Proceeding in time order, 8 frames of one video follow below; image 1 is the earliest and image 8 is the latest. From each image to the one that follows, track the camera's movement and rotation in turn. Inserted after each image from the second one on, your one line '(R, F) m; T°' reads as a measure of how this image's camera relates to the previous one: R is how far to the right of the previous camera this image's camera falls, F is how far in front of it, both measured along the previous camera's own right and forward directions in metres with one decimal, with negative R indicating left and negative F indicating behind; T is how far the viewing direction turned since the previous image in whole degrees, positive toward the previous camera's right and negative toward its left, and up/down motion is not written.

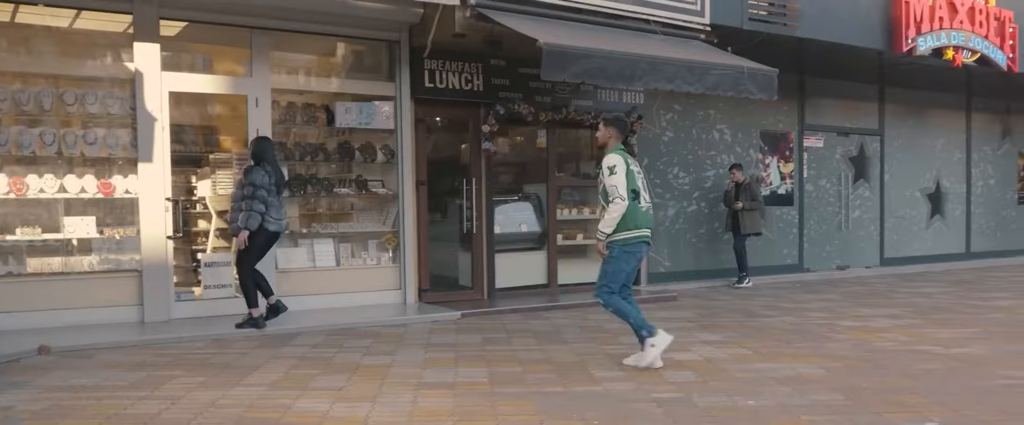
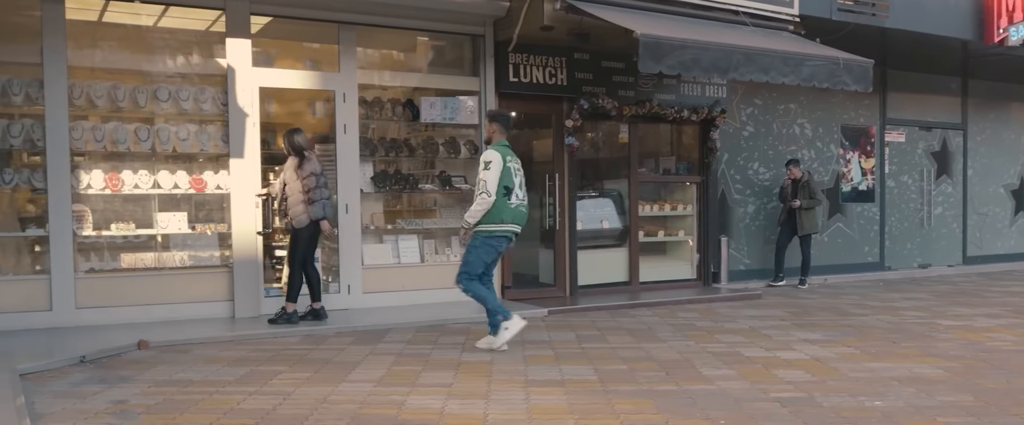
(-0.4, +0.1) m; -3°
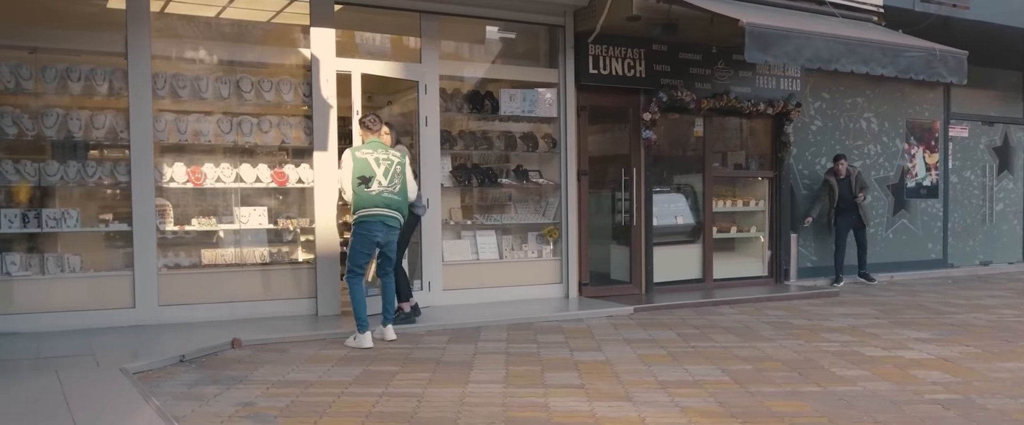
(-0.7, +0.2) m; 0°
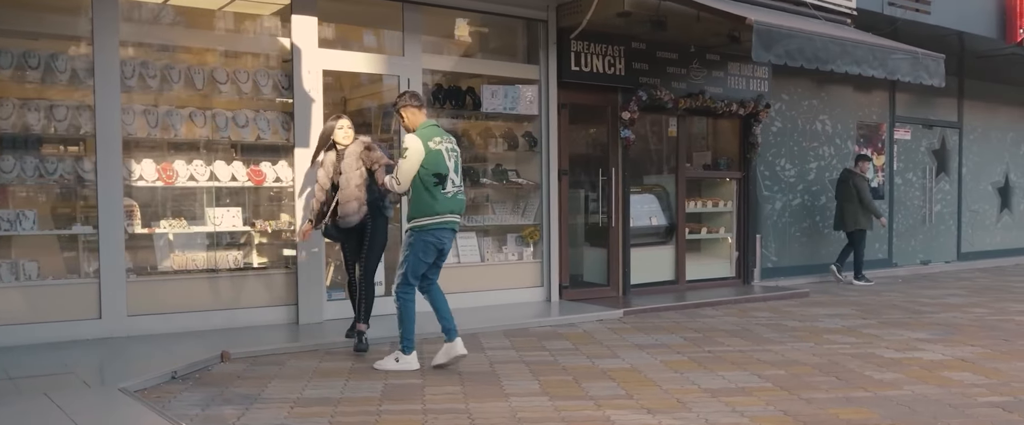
(-0.7, +0.3) m; +7°
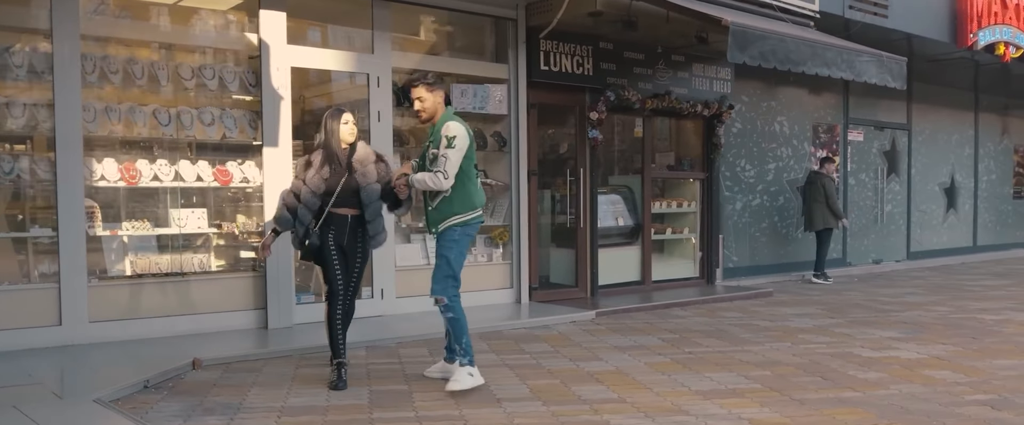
(-0.3, +0.1) m; +4°
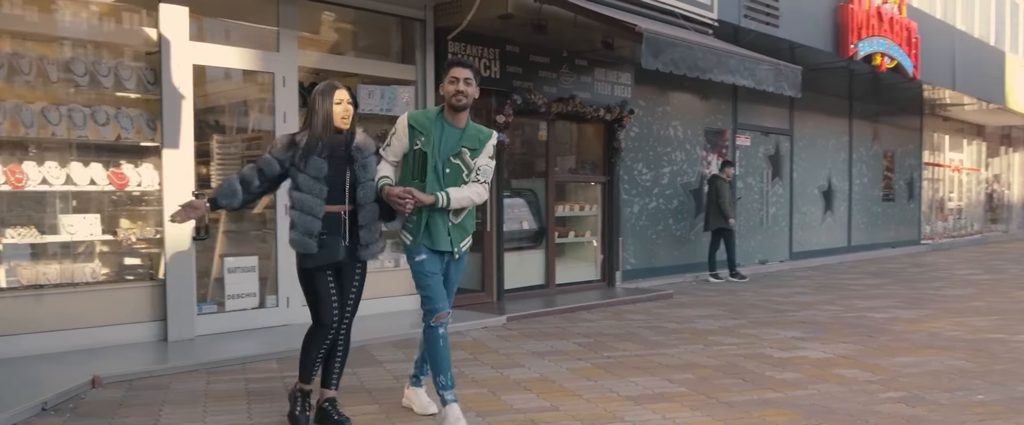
(-0.3, +0.1) m; +8°
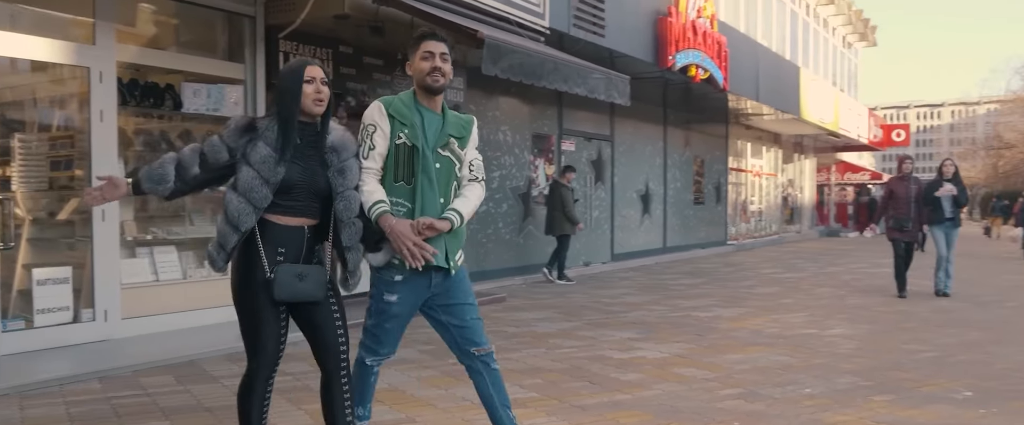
(-0.2, +0.1) m; +11°
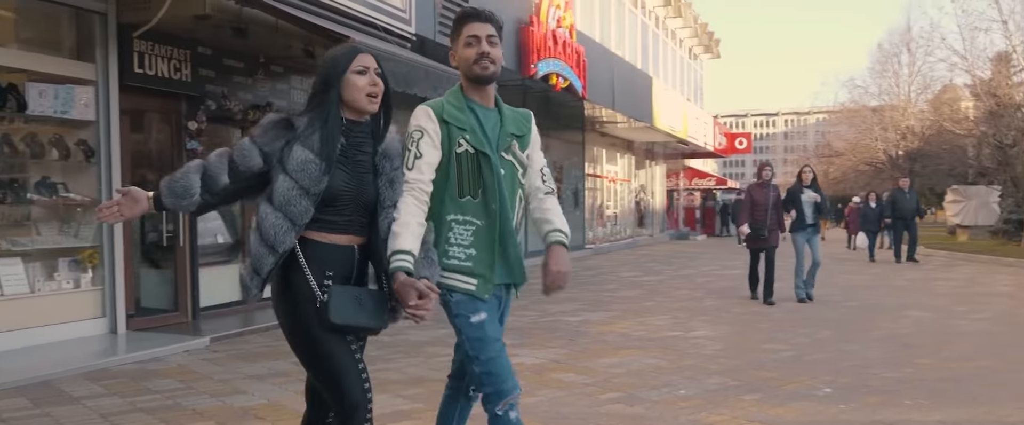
(-0.2, 0.0) m; +9°
